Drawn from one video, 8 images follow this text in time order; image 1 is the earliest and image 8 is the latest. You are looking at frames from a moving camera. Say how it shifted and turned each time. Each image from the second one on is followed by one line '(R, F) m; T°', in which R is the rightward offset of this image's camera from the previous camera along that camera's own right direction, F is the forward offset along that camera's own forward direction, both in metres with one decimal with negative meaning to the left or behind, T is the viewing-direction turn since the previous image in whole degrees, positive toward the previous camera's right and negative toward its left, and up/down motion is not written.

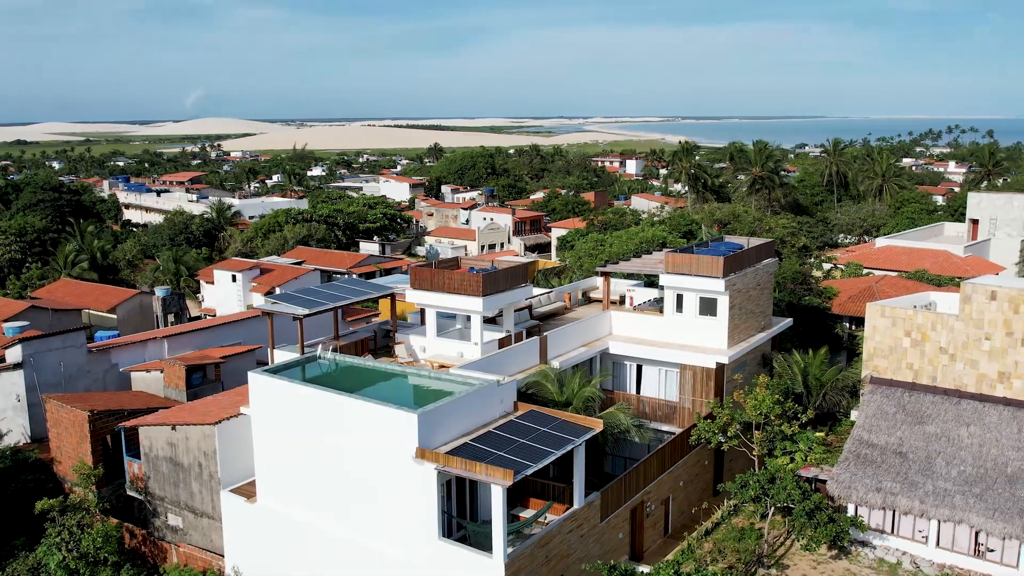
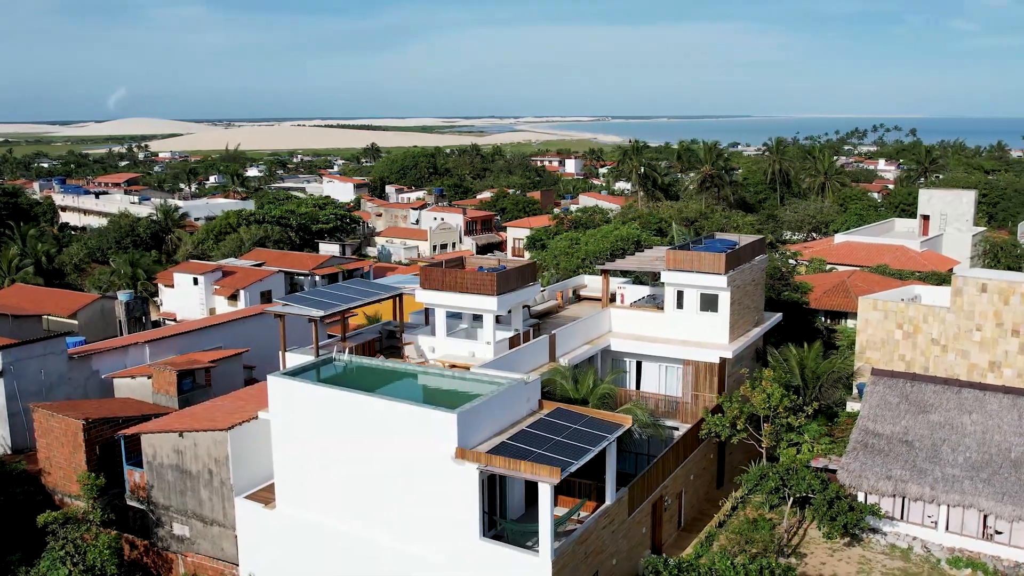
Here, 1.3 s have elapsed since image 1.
(-1.7, 0.0) m; +4°
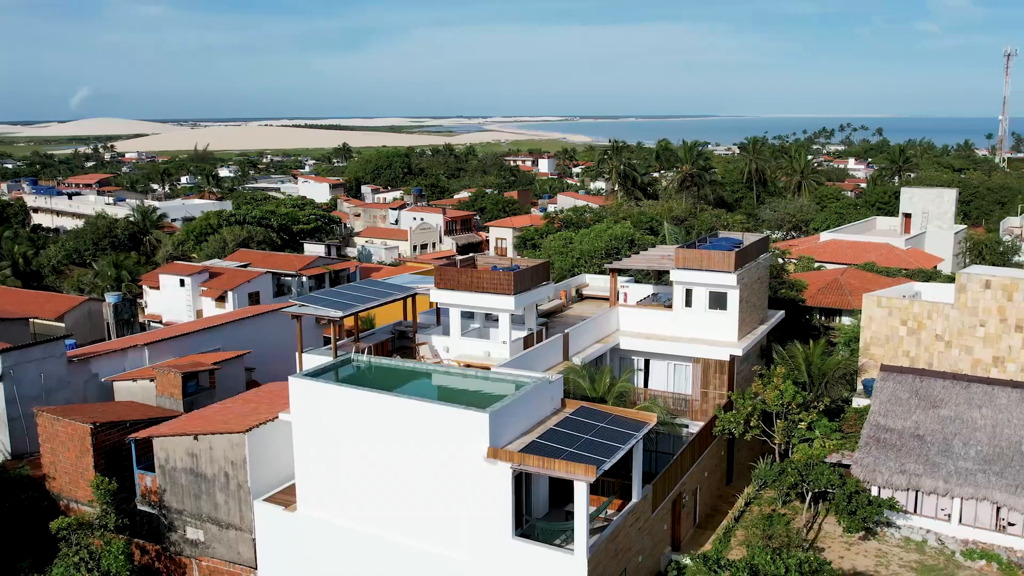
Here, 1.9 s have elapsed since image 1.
(-1.0, 0.0) m; +2°
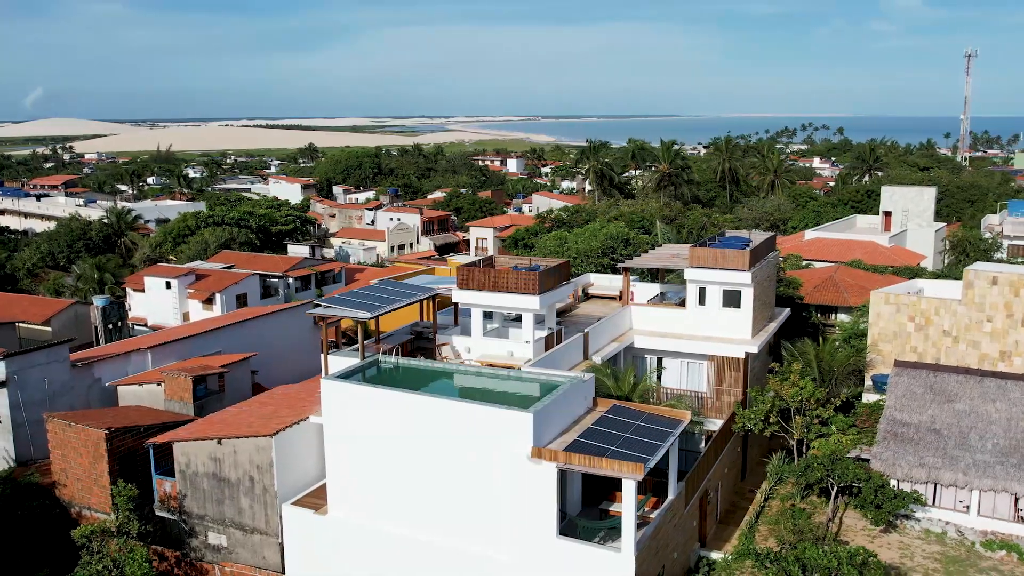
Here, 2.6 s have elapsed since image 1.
(-1.3, 0.0) m; +2°
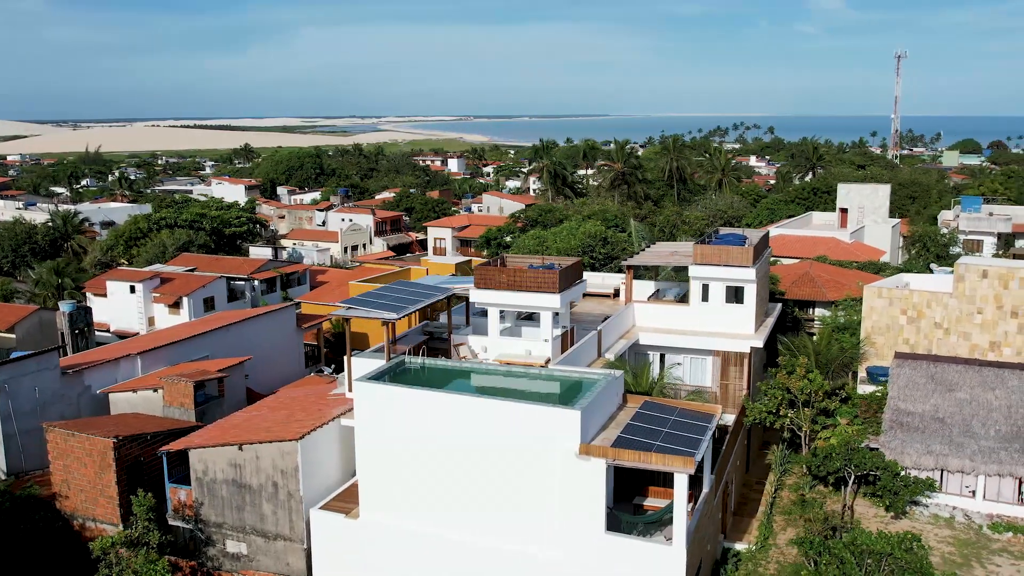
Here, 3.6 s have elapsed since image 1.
(-1.8, 0.0) m; +4°
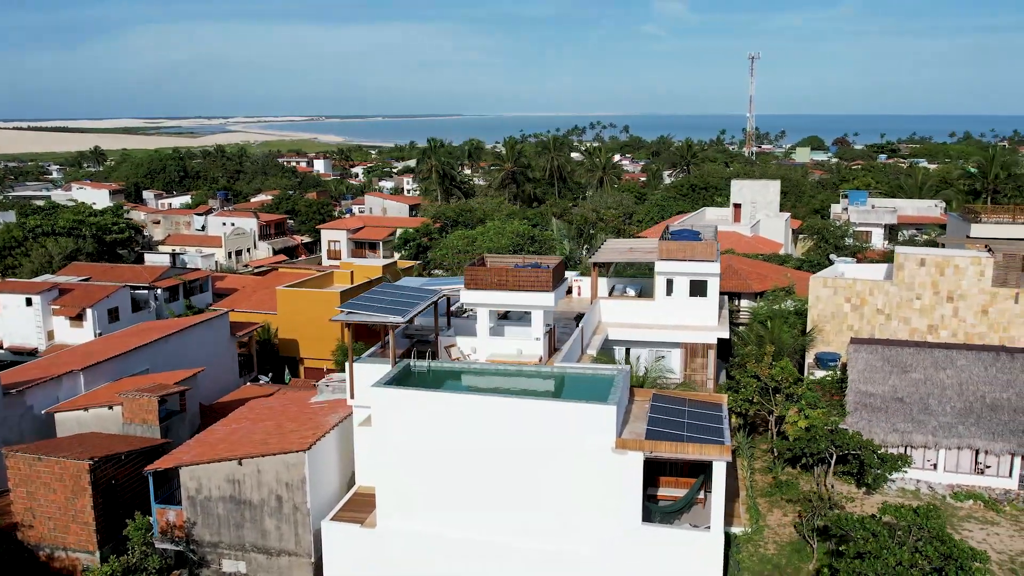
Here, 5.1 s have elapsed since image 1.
(-2.9, +0.2) m; +9°
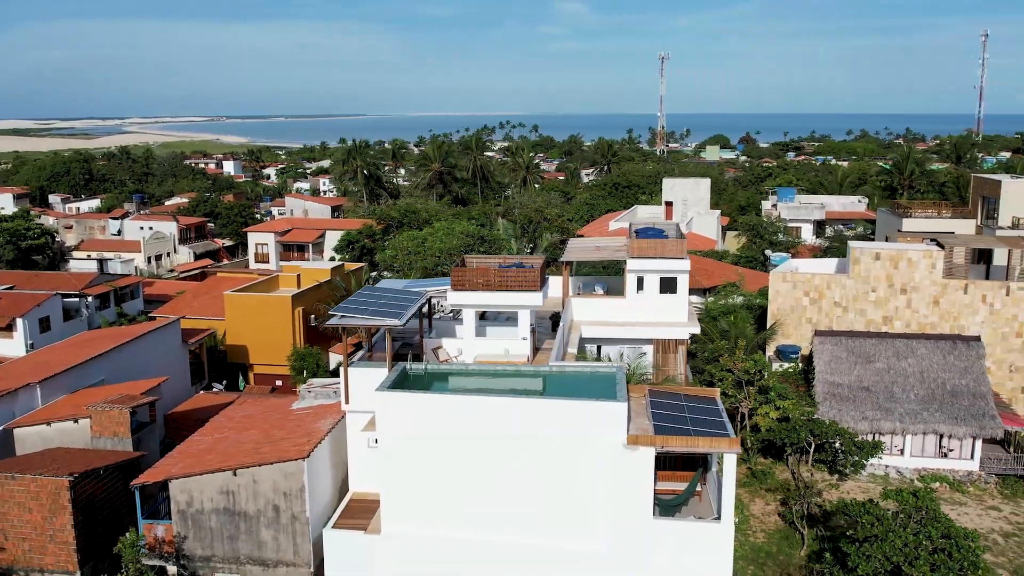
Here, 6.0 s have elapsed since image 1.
(-1.7, +0.1) m; +6°
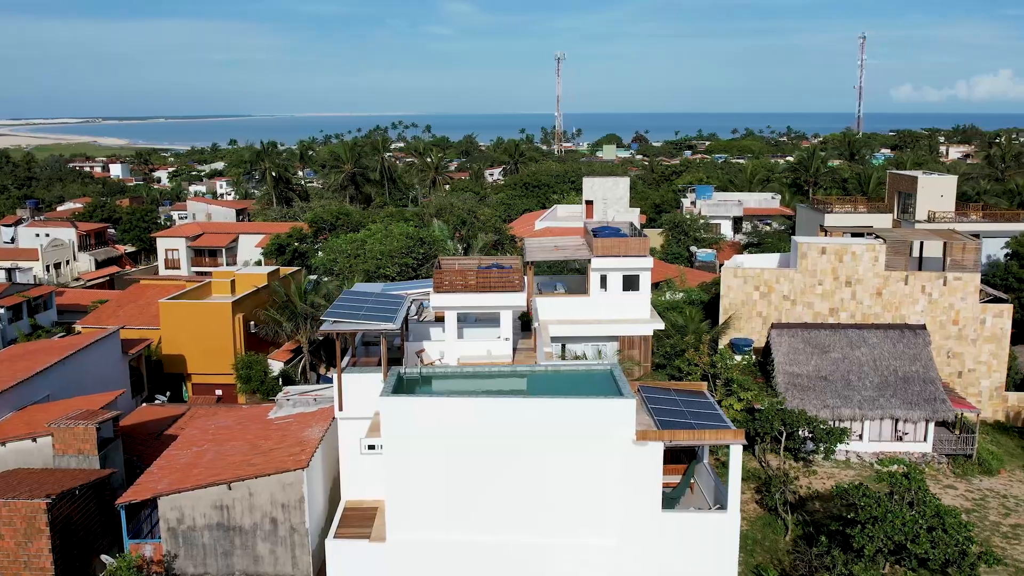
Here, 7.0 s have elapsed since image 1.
(-1.9, +0.1) m; +7°
